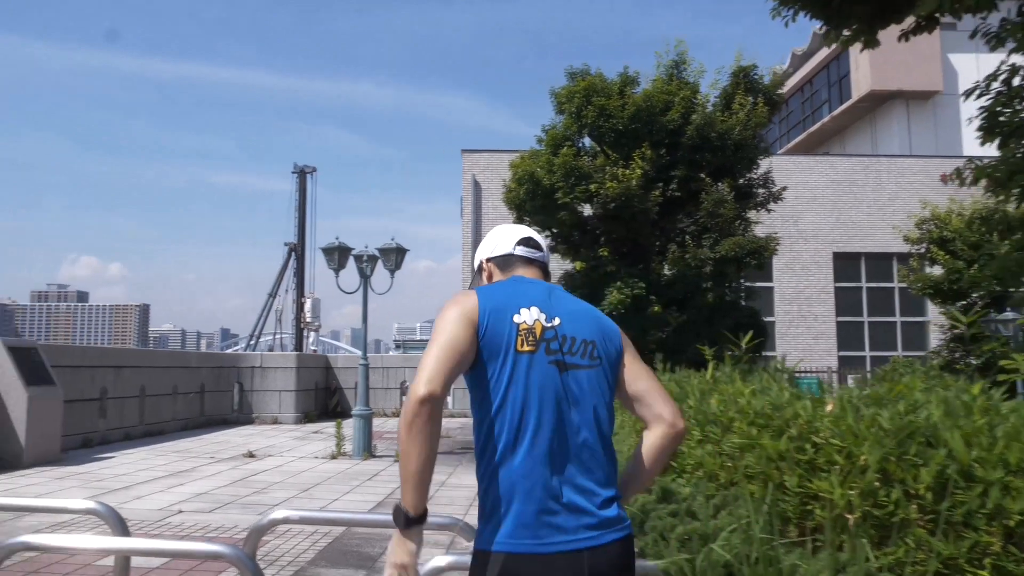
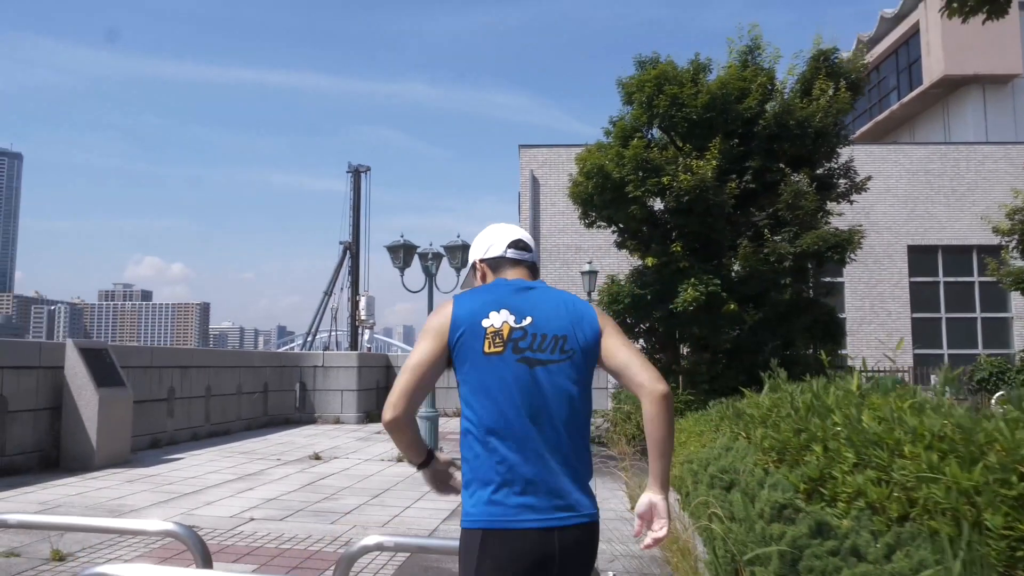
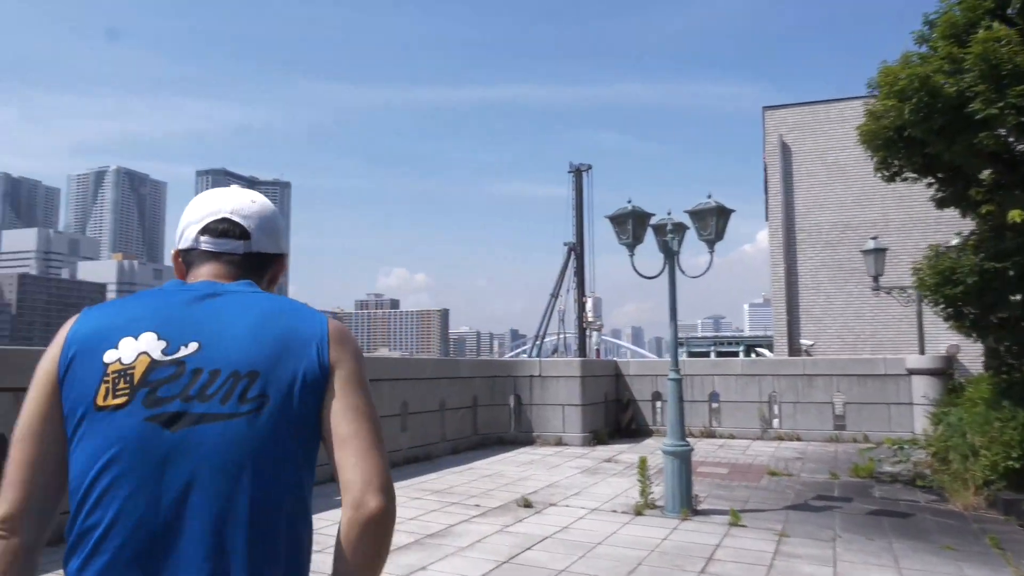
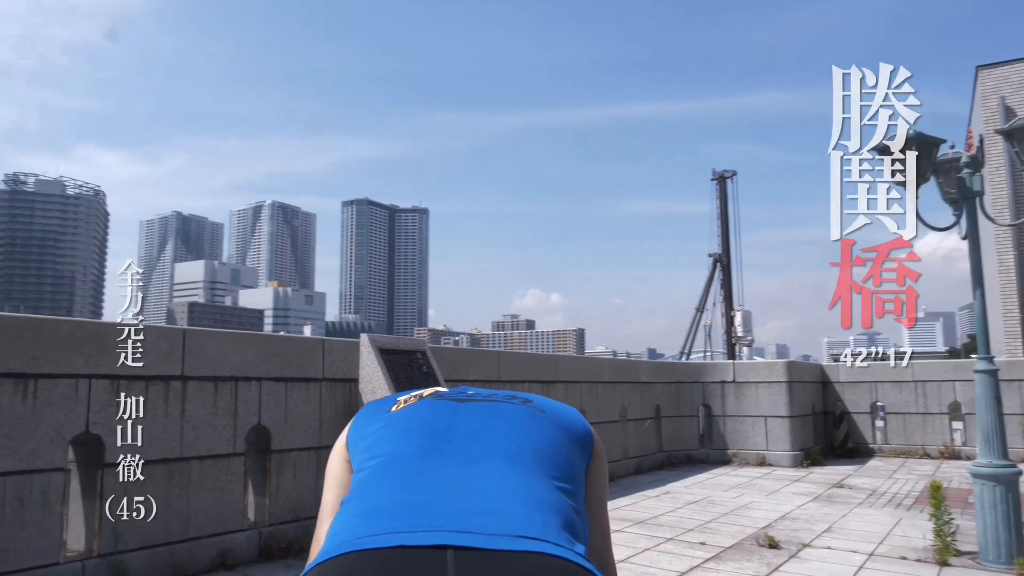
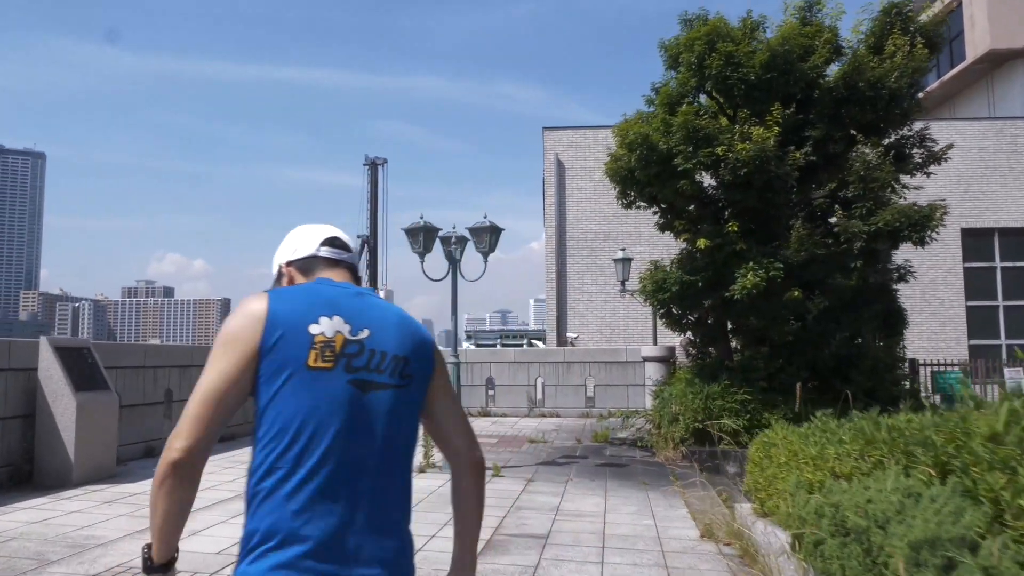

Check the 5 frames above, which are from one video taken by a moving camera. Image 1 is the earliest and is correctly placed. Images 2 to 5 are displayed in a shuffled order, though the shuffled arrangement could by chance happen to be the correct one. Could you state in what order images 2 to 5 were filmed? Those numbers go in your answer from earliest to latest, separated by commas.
2, 5, 3, 4
